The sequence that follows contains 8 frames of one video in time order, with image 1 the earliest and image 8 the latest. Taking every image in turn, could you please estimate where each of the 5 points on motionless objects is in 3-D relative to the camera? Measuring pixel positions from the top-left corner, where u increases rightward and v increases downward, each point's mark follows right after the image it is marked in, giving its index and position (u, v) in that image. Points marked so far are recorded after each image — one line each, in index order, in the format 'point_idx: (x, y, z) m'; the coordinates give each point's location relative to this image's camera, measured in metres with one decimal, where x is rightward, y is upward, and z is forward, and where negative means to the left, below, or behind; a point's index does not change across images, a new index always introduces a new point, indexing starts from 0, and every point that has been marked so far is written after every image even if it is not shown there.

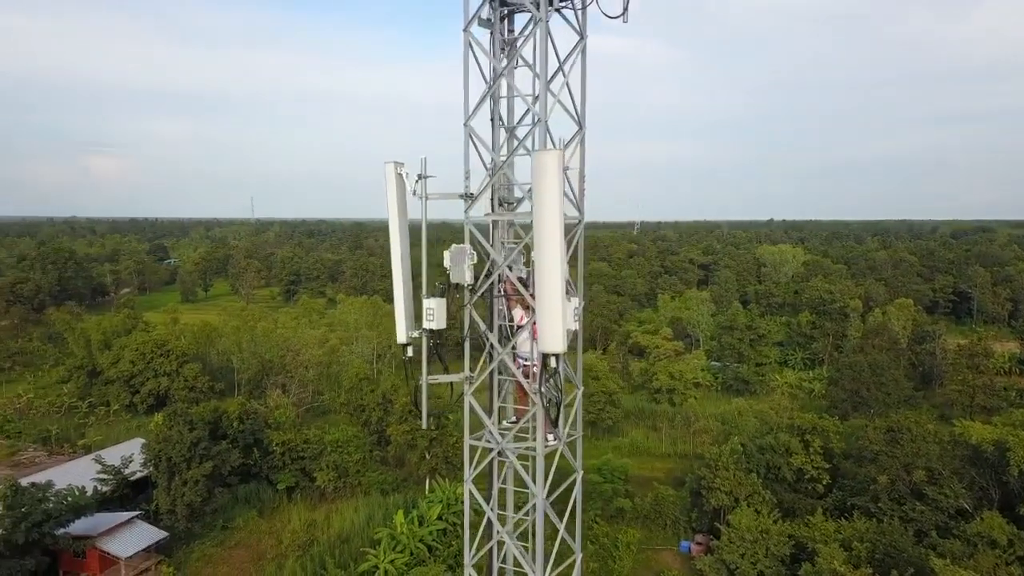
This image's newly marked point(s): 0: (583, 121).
0: (+0.5, +1.2, +5.9) m
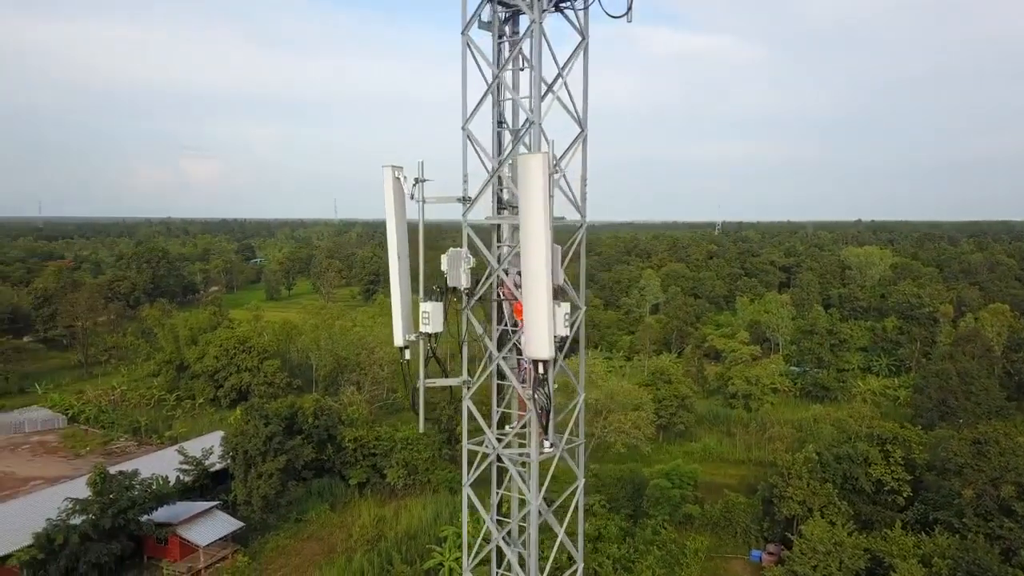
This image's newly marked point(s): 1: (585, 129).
0: (+0.5, +1.2, +5.8) m
1: (+0.5, +1.1, +5.6) m
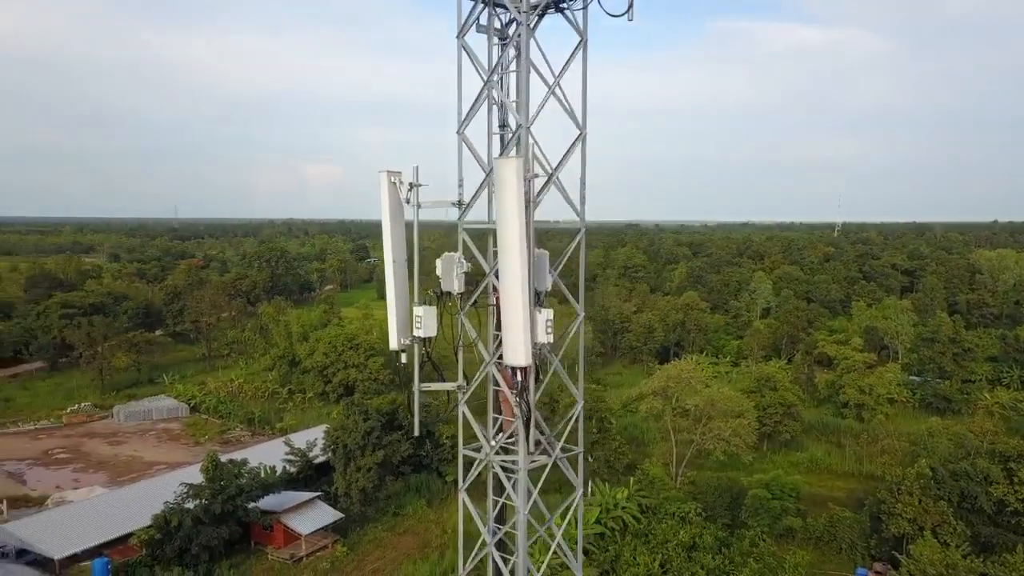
0: (+0.5, +1.1, +5.6) m
1: (+0.5, +1.1, +5.5) m
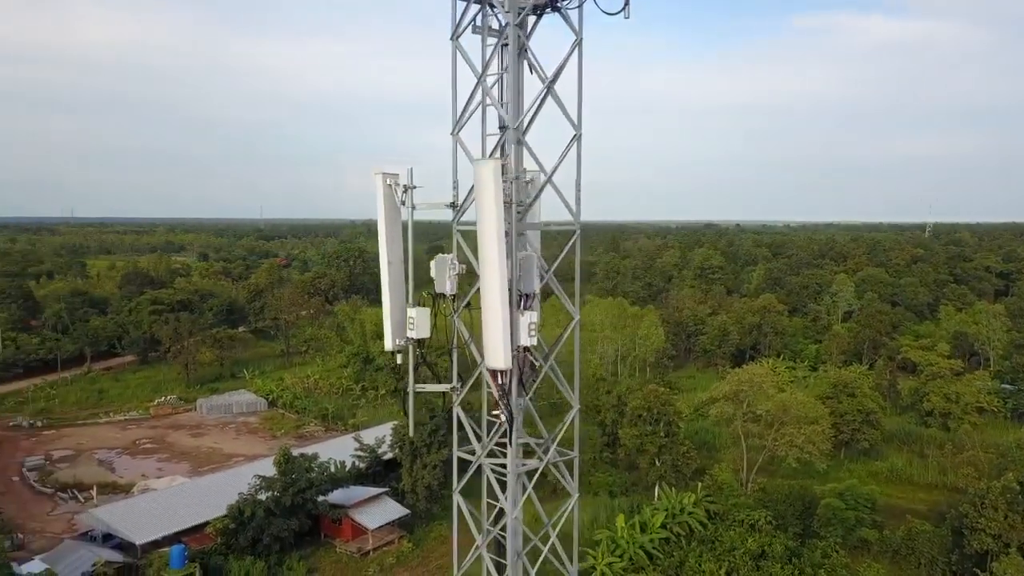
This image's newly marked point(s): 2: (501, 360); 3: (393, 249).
0: (+0.5, +1.1, +5.5) m
1: (+0.4, +1.0, +5.4) m
2: (-0.1, -0.4, +4.8) m
3: (-0.8, +0.3, +5.7) m
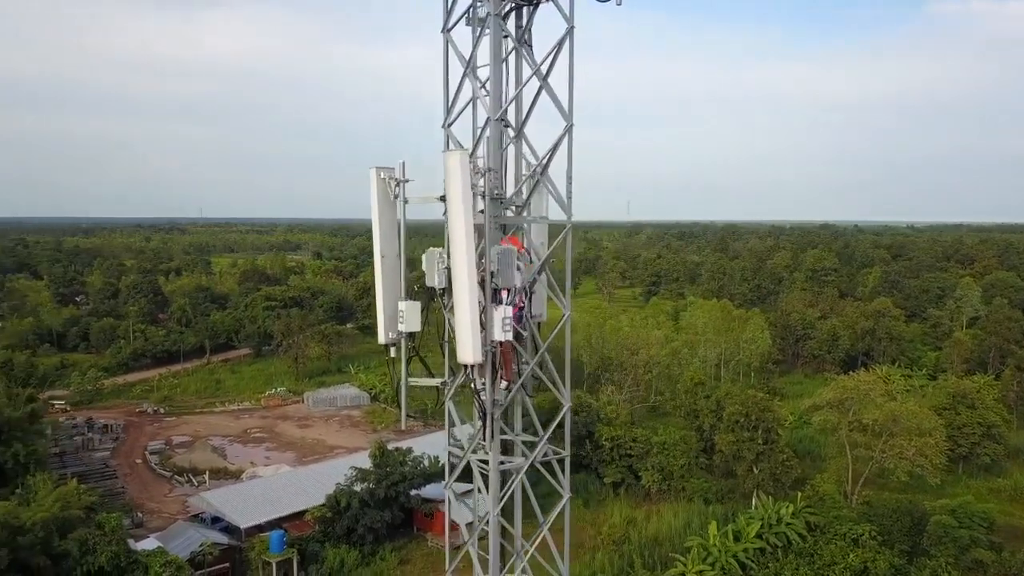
0: (+0.4, +1.1, +5.4) m
1: (+0.4, +1.1, +5.3) m
2: (-0.3, -0.4, +4.7) m
3: (-0.9, +0.3, +5.7) m
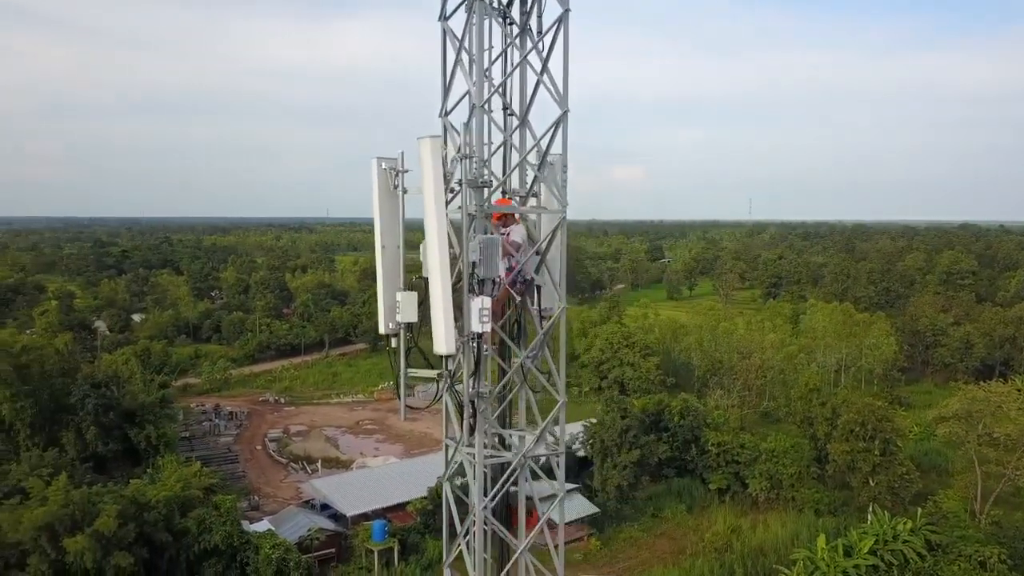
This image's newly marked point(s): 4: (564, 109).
0: (+0.4, +1.2, +5.2) m
1: (+0.3, +1.1, +5.1) m
2: (-0.4, -0.3, +4.6) m
3: (-0.9, +0.4, +5.7) m
4: (+0.4, +1.2, +5.3) m
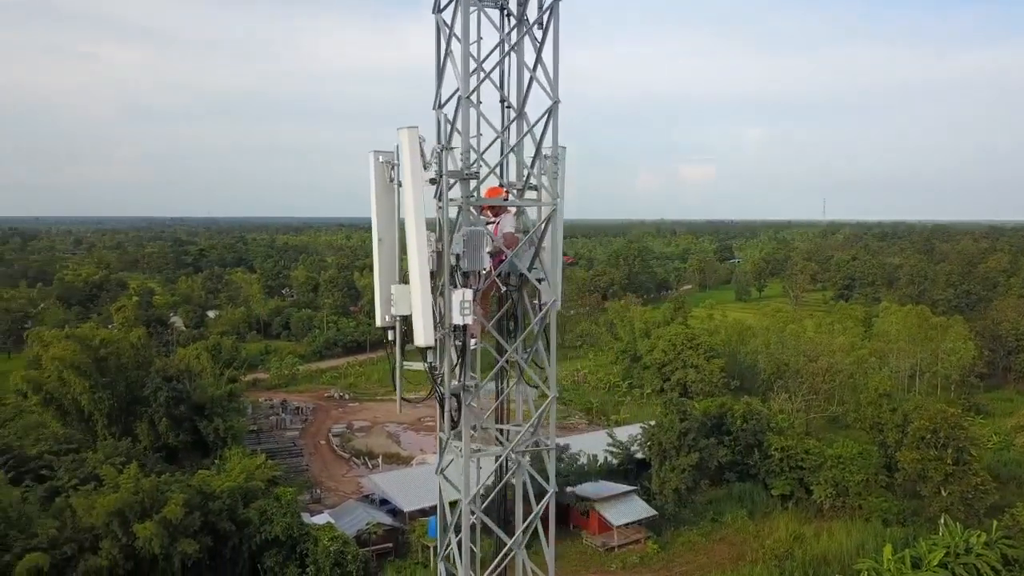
0: (+0.3, +1.2, +5.2) m
1: (+0.2, +1.2, +5.1) m
2: (-0.5, -0.3, +4.6) m
3: (-0.9, +0.4, +5.8) m
4: (+0.3, +1.2, +5.2) m
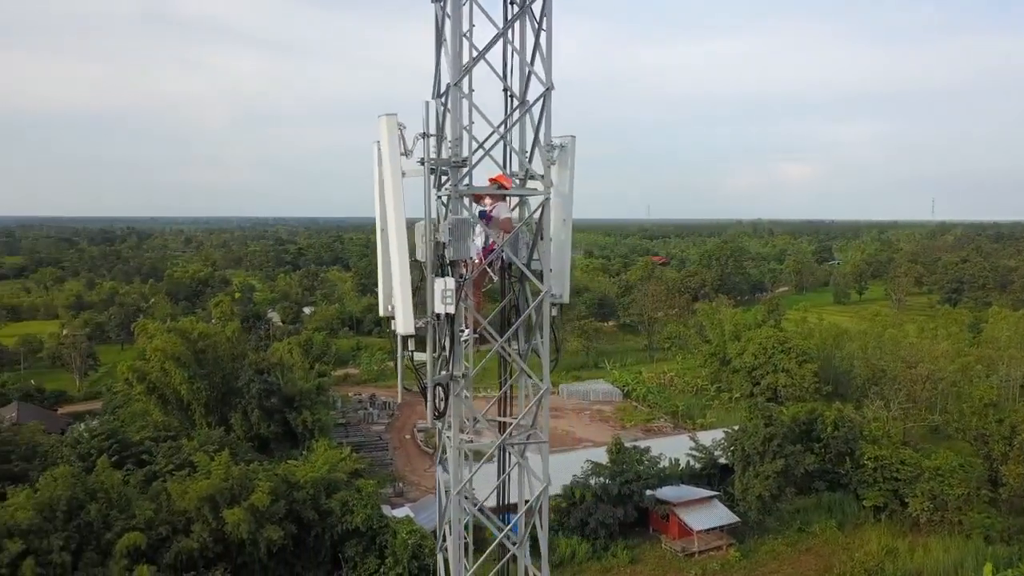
0: (+0.2, +1.3, +5.1) m
1: (+0.2, +1.2, +5.0) m
2: (-0.6, -0.2, +4.6) m
3: (-0.9, +0.5, +5.8) m
4: (+0.2, +1.3, +5.1) m
